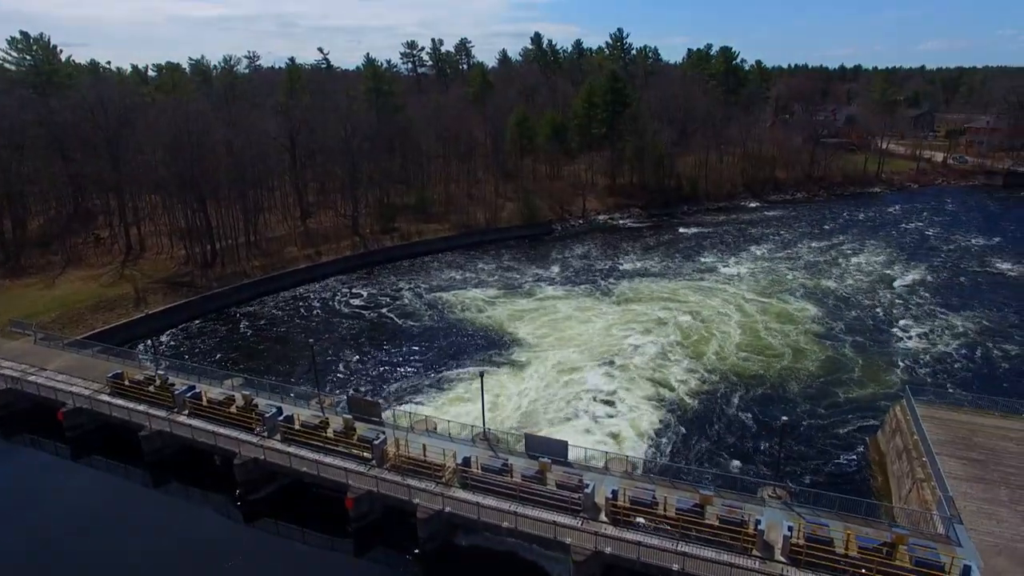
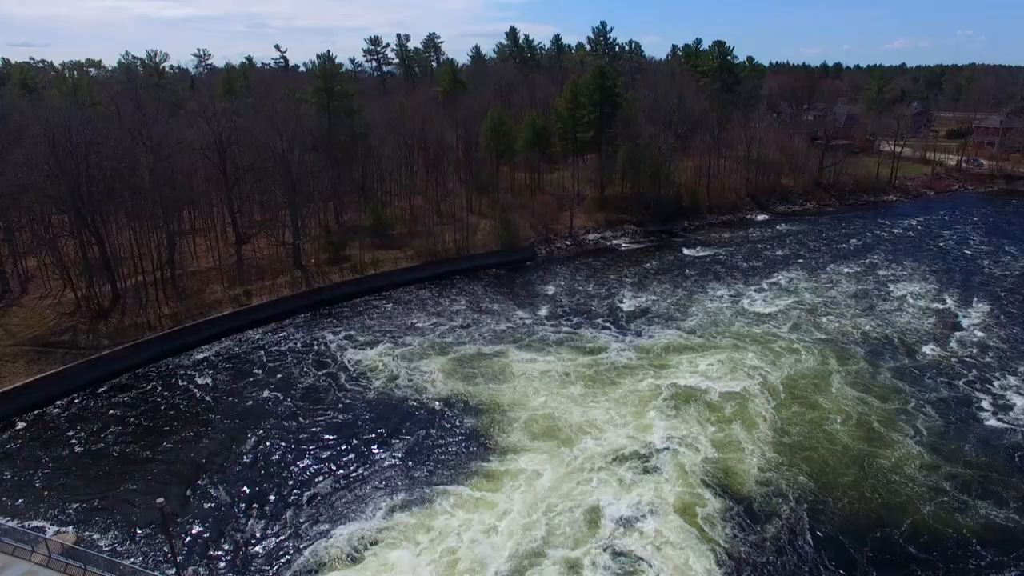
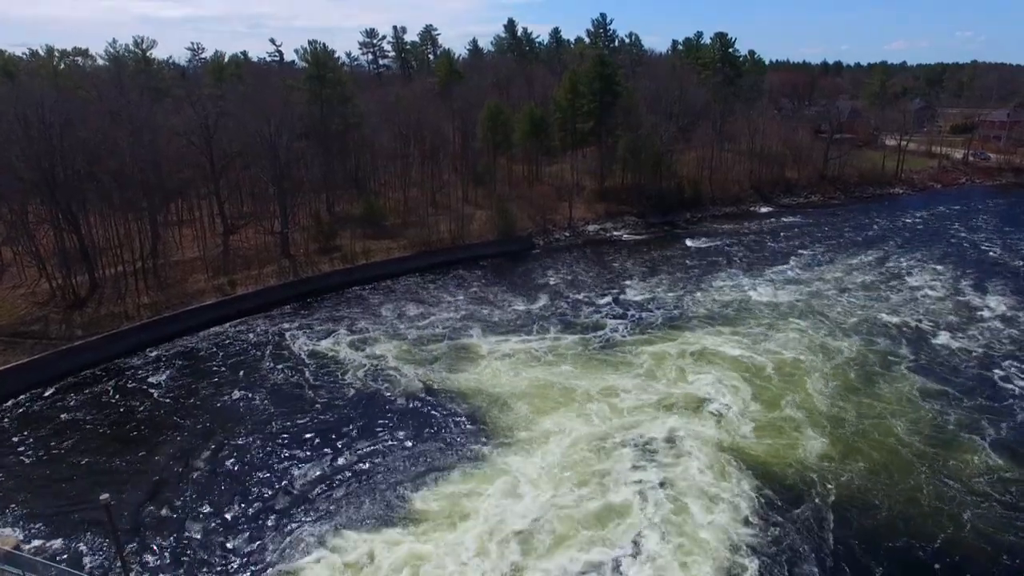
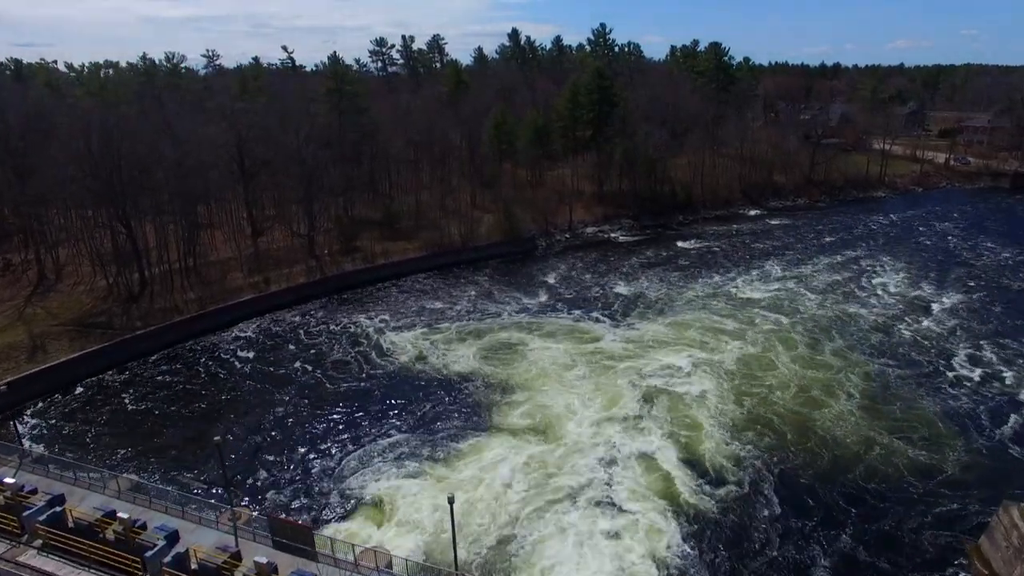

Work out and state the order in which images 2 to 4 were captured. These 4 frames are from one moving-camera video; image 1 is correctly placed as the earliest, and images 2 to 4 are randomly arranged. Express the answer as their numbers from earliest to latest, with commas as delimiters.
4, 2, 3
